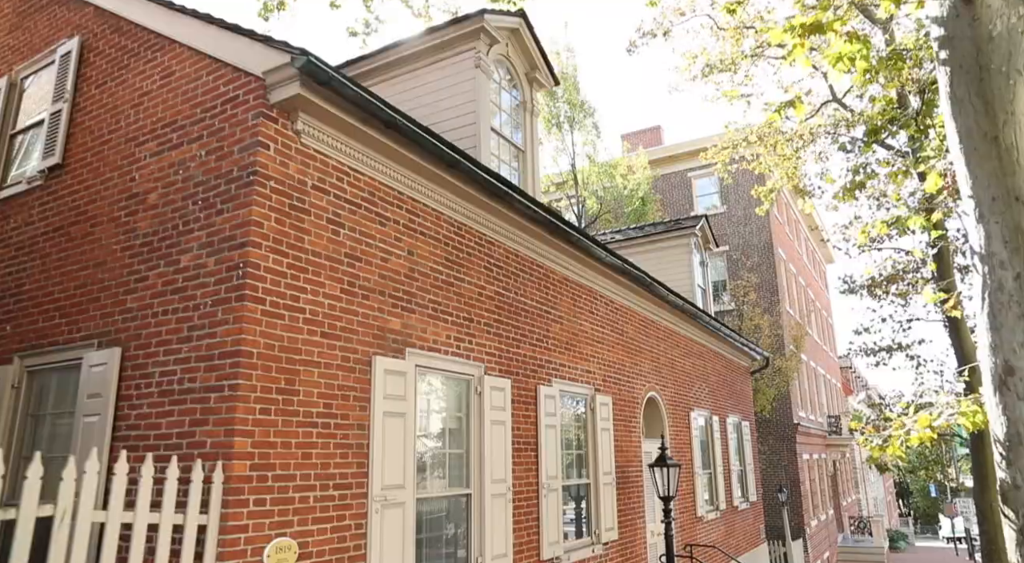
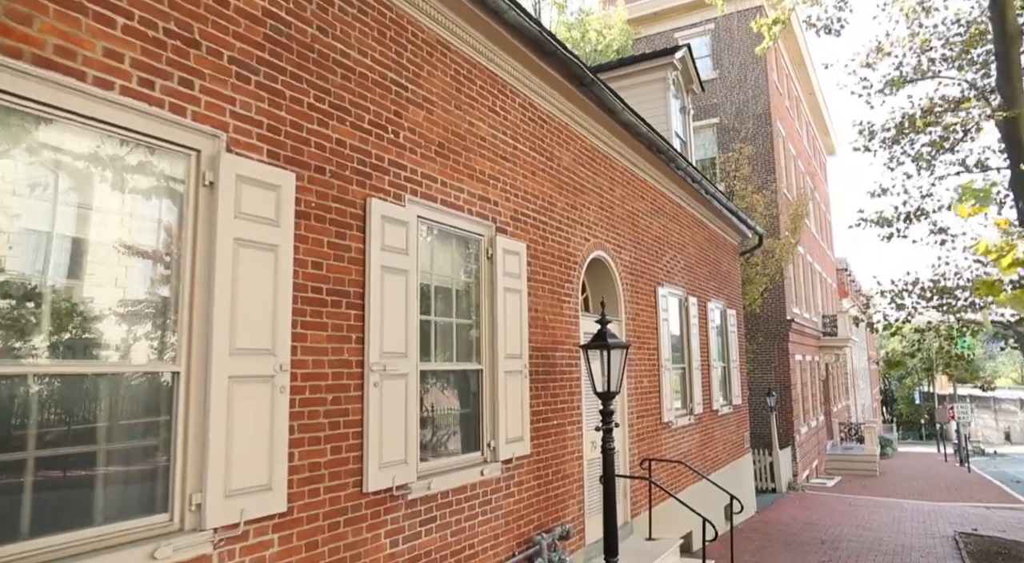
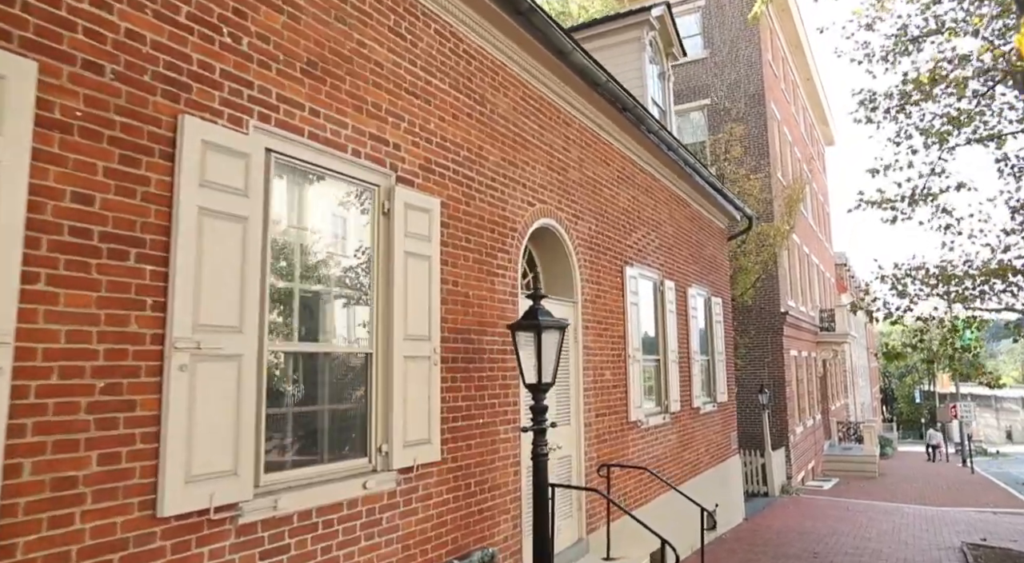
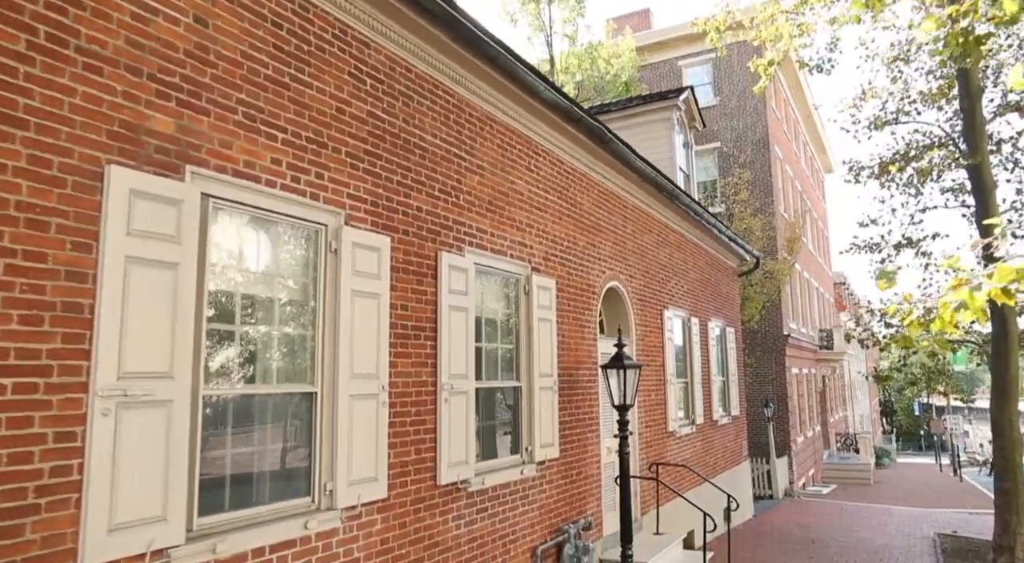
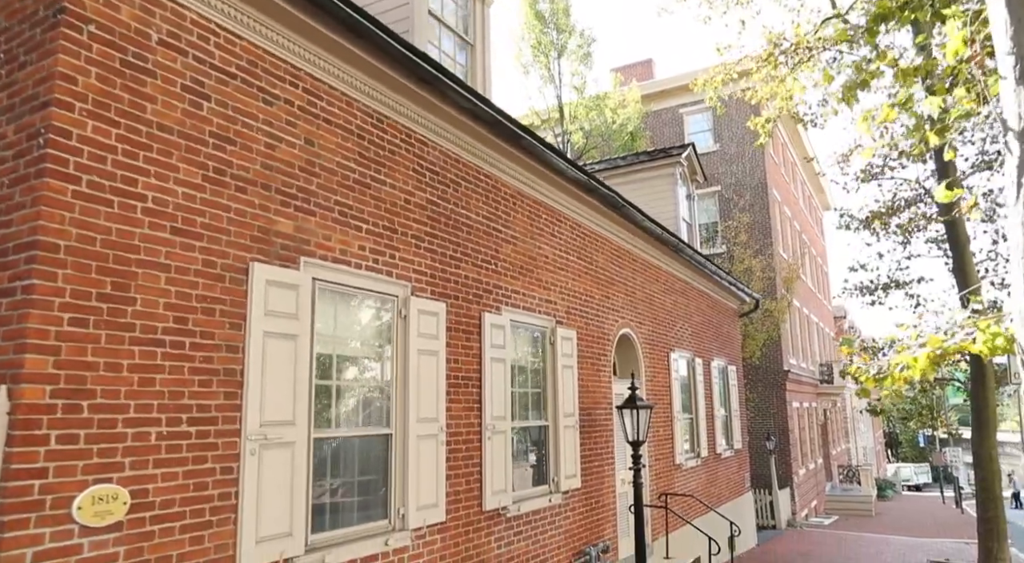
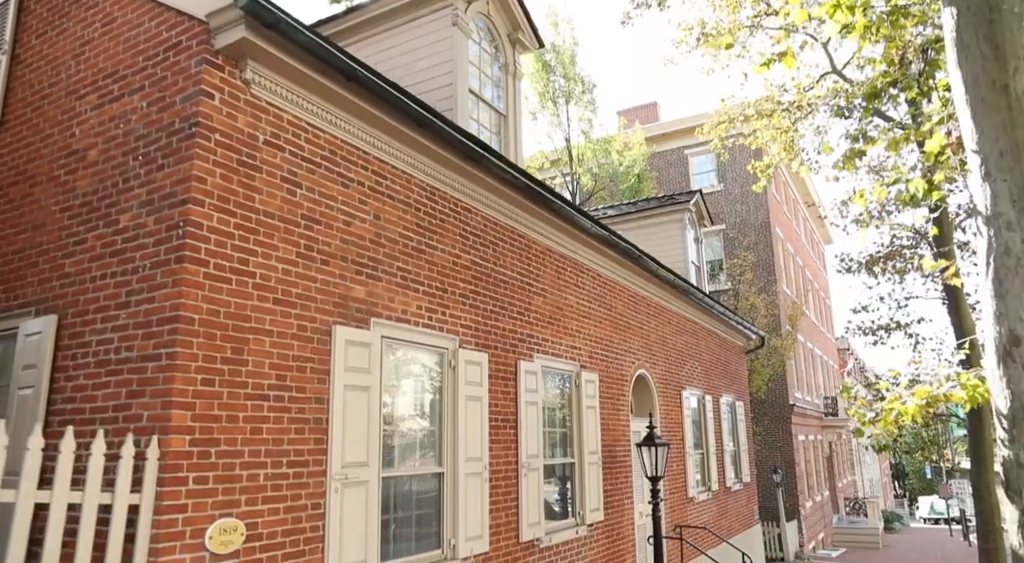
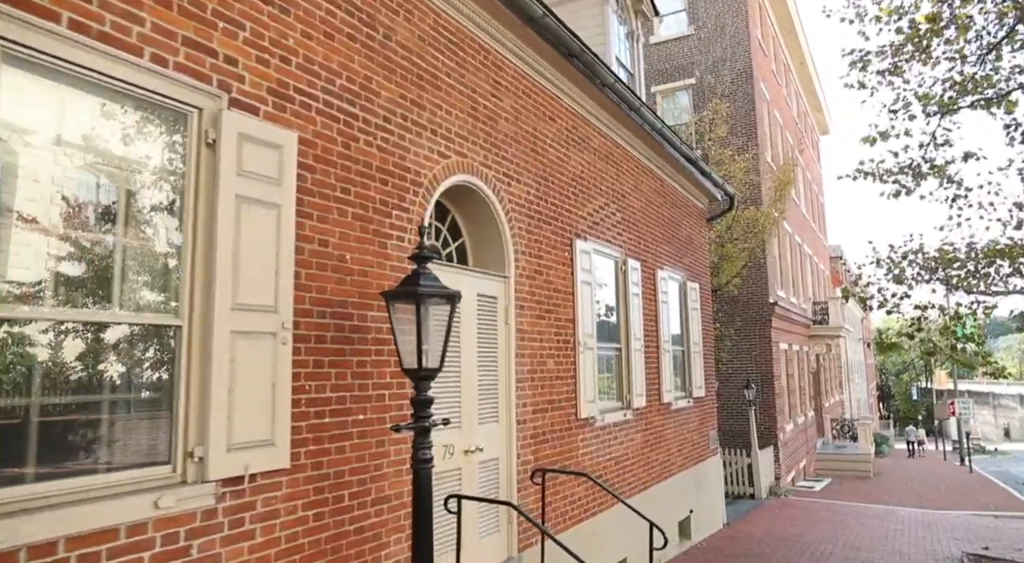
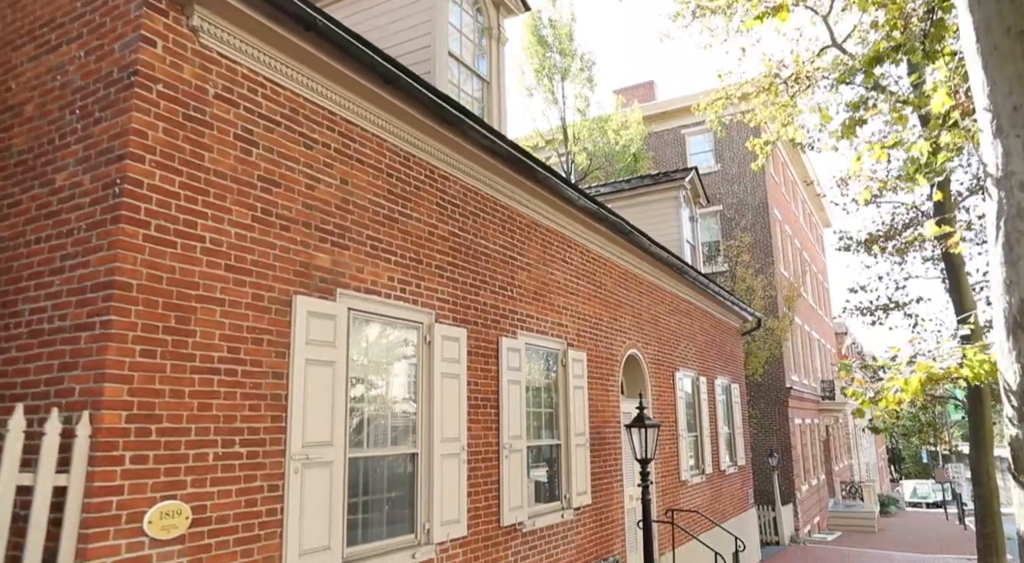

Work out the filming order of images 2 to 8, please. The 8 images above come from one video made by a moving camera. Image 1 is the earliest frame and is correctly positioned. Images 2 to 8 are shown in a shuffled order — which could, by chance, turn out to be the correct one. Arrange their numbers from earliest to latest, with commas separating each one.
6, 8, 5, 4, 2, 3, 7
